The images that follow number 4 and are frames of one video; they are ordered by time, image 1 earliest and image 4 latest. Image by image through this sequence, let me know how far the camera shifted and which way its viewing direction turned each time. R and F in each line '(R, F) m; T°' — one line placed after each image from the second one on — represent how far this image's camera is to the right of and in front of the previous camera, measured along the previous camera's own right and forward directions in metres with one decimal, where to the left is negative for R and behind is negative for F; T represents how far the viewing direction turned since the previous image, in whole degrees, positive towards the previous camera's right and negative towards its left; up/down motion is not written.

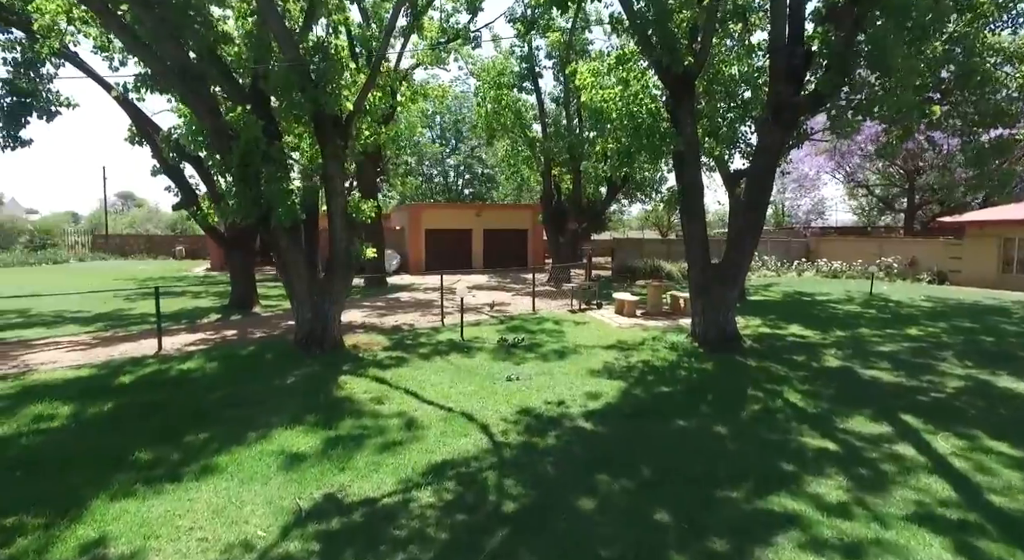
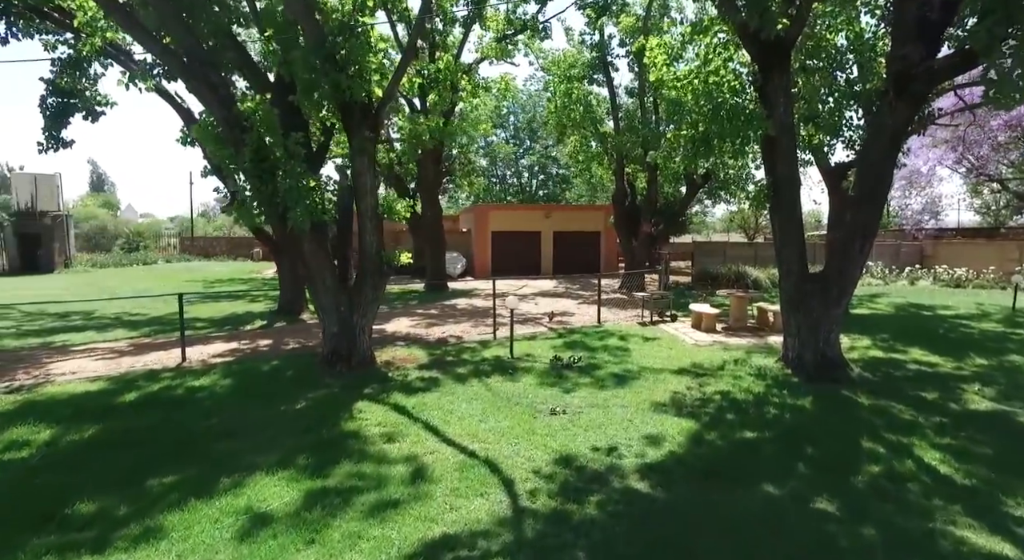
(+0.3, +1.2) m; -8°
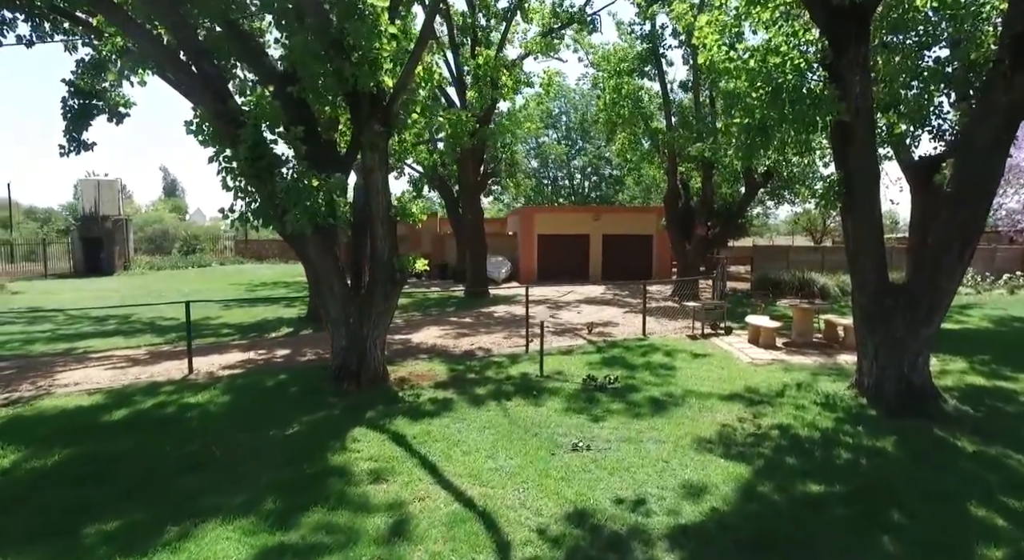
(+0.3, +0.8) m; -6°
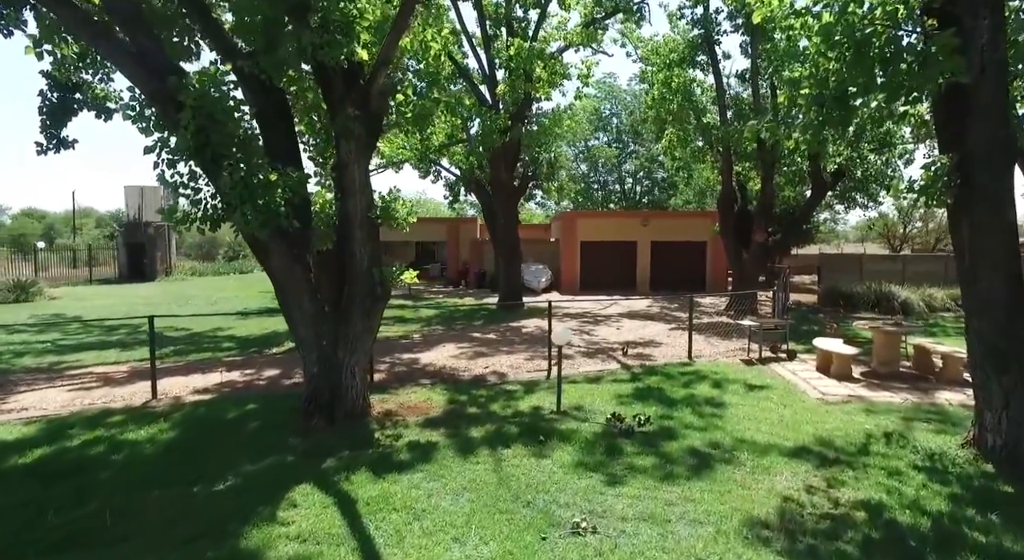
(+0.5, +1.3) m; -5°
